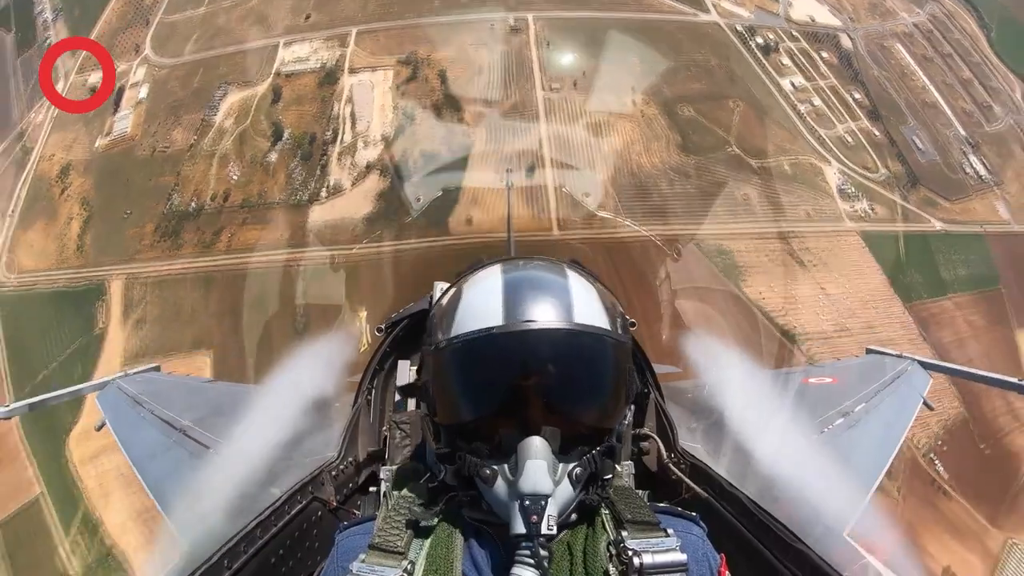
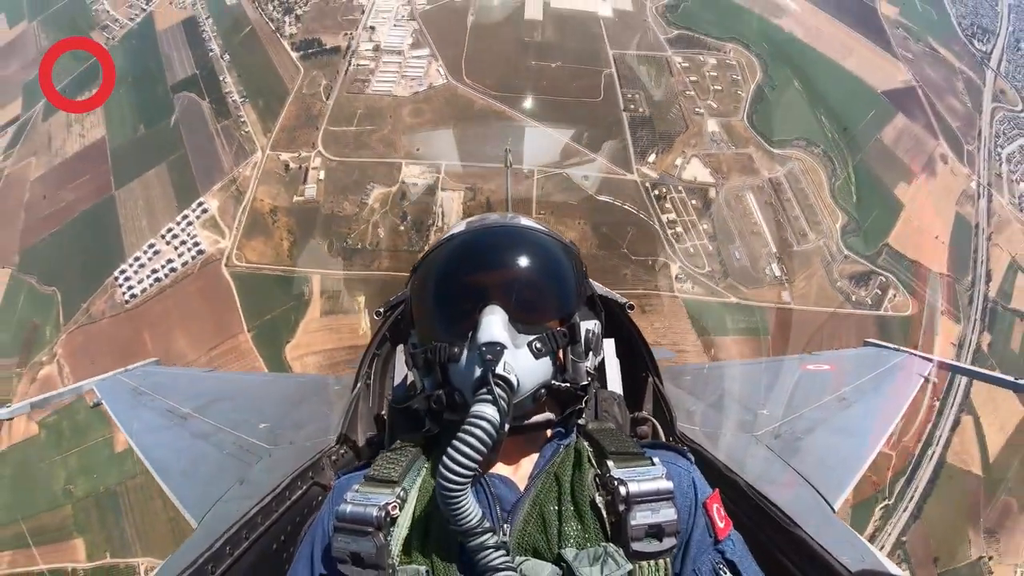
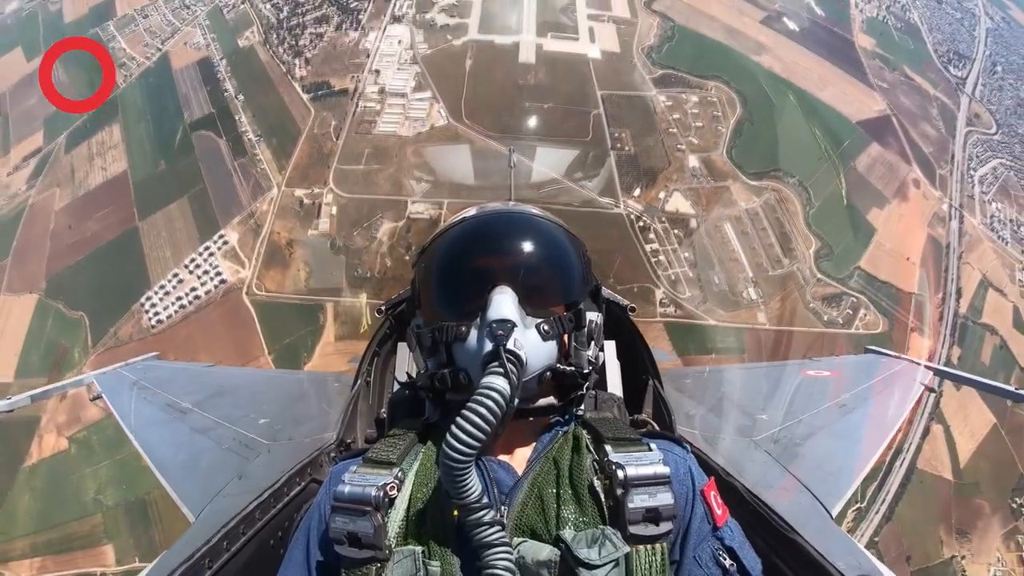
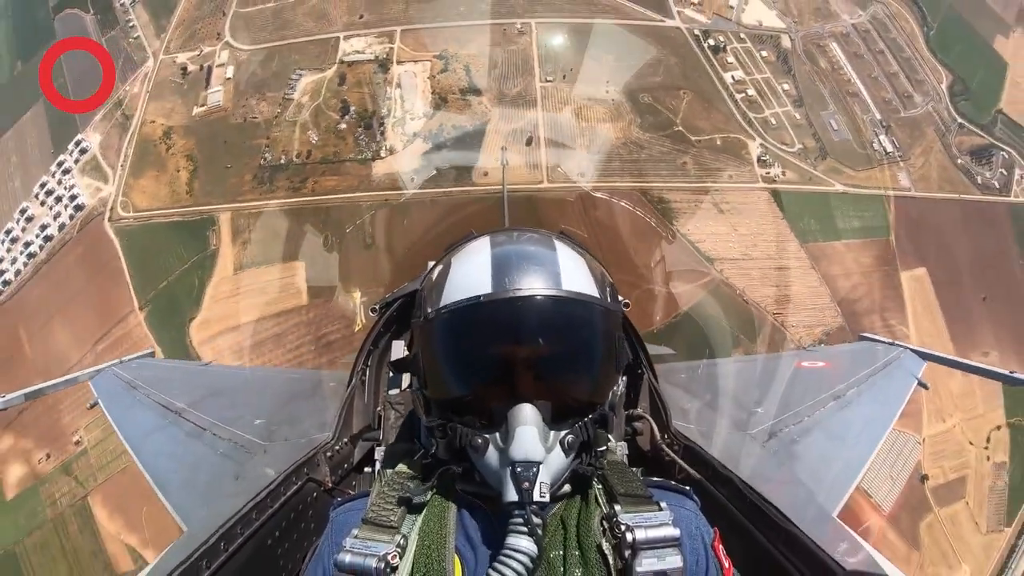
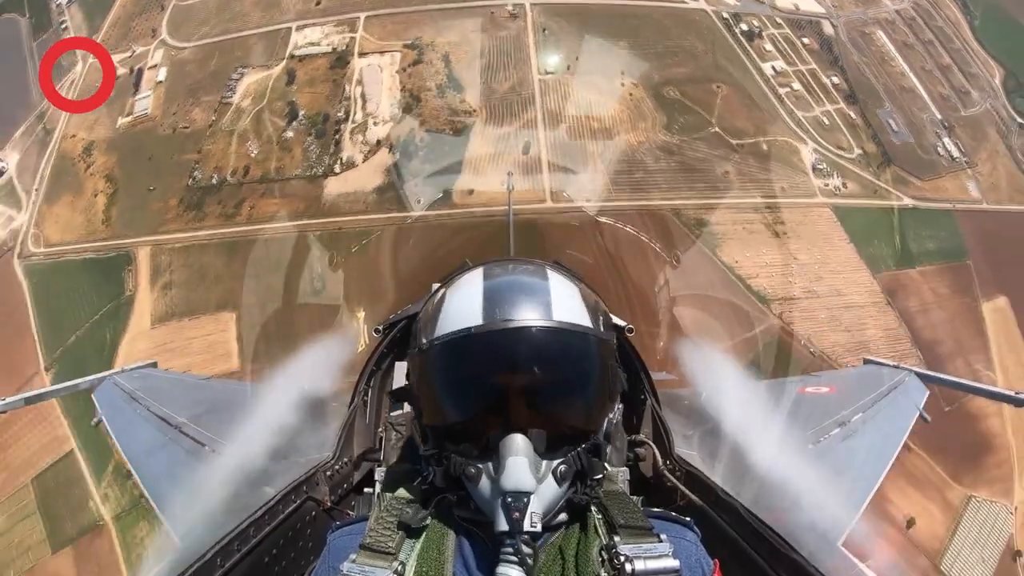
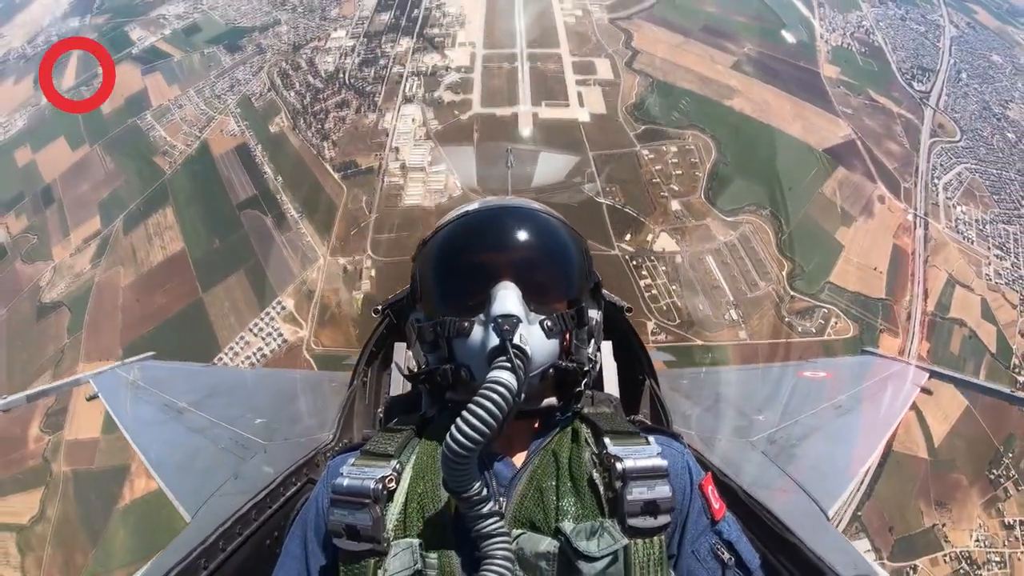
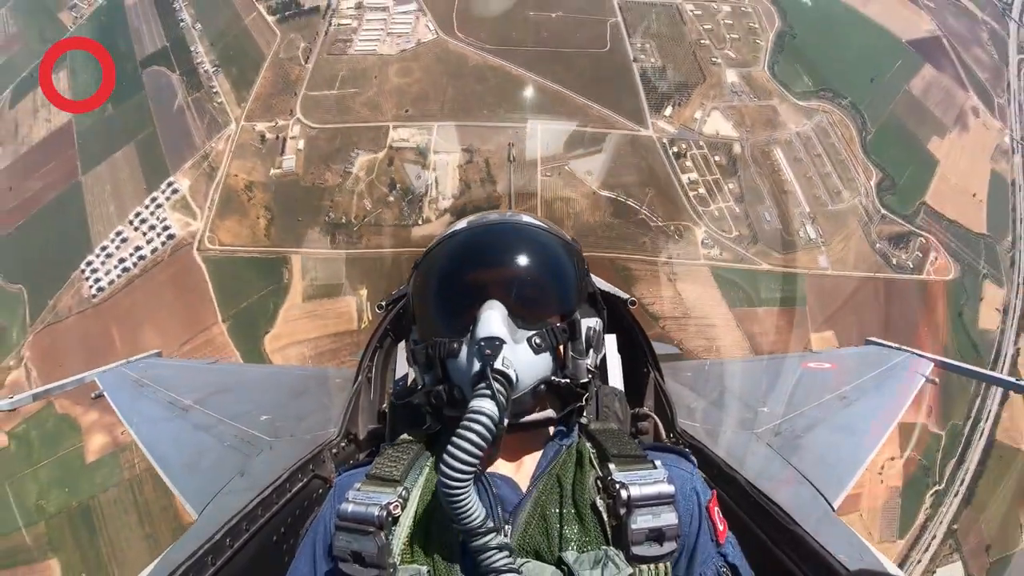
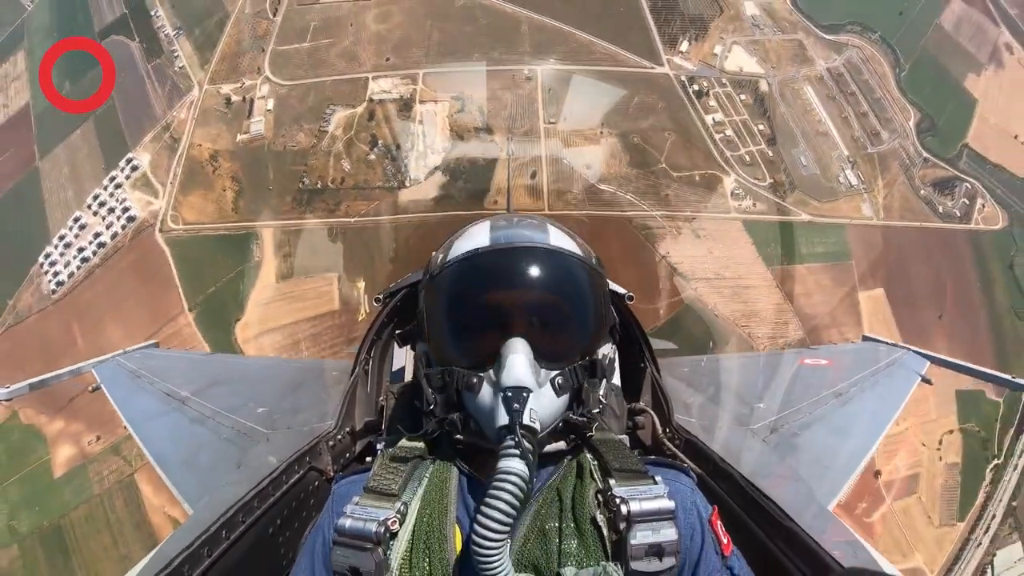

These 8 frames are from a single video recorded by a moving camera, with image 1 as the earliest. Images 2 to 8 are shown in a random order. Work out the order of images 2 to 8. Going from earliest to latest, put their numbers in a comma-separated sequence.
5, 4, 8, 7, 2, 3, 6
